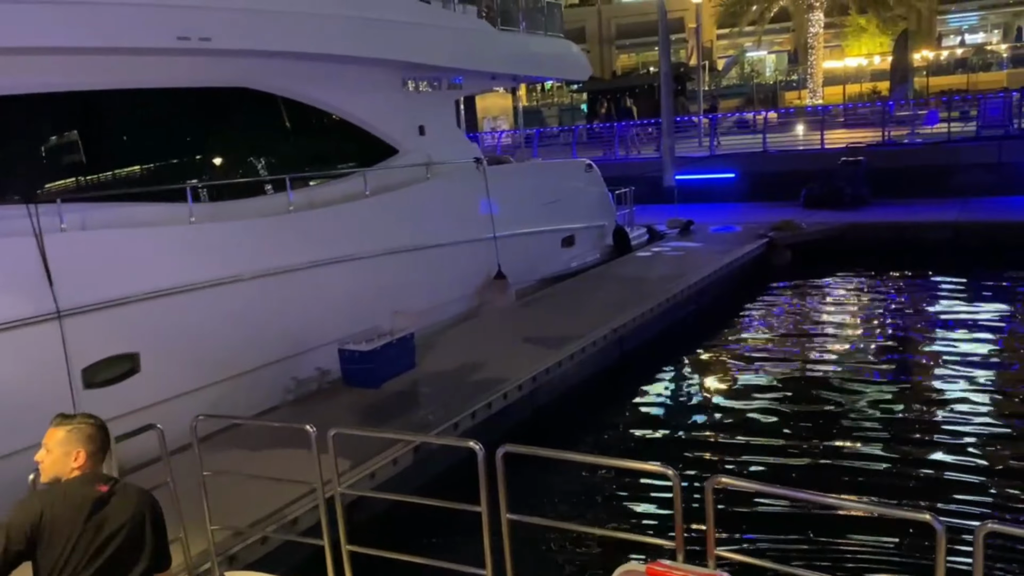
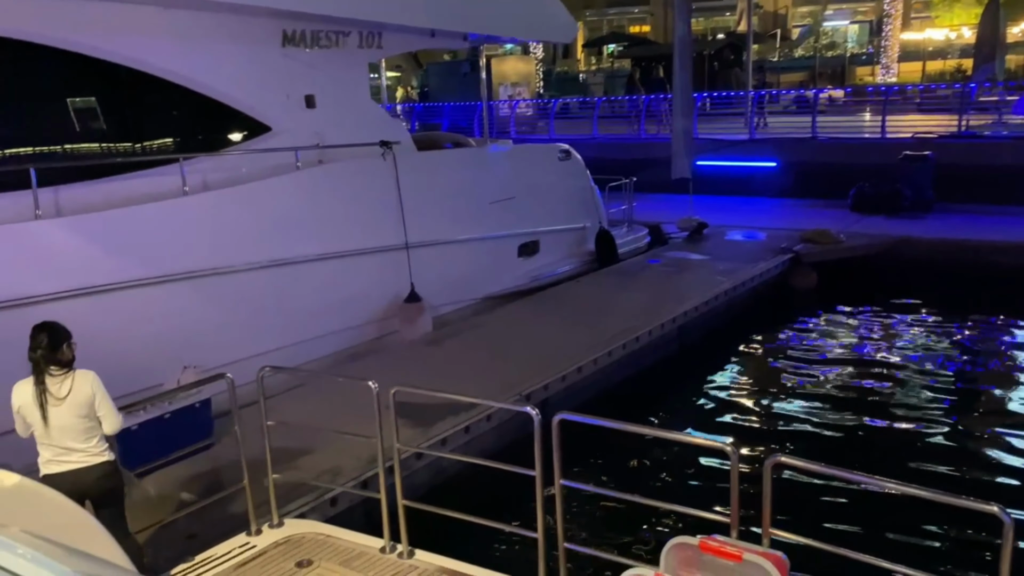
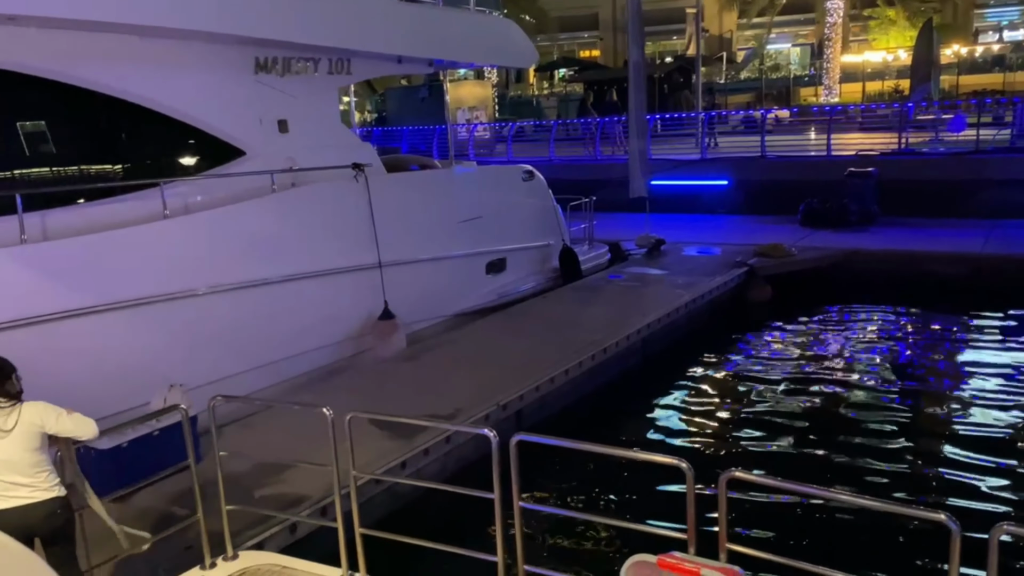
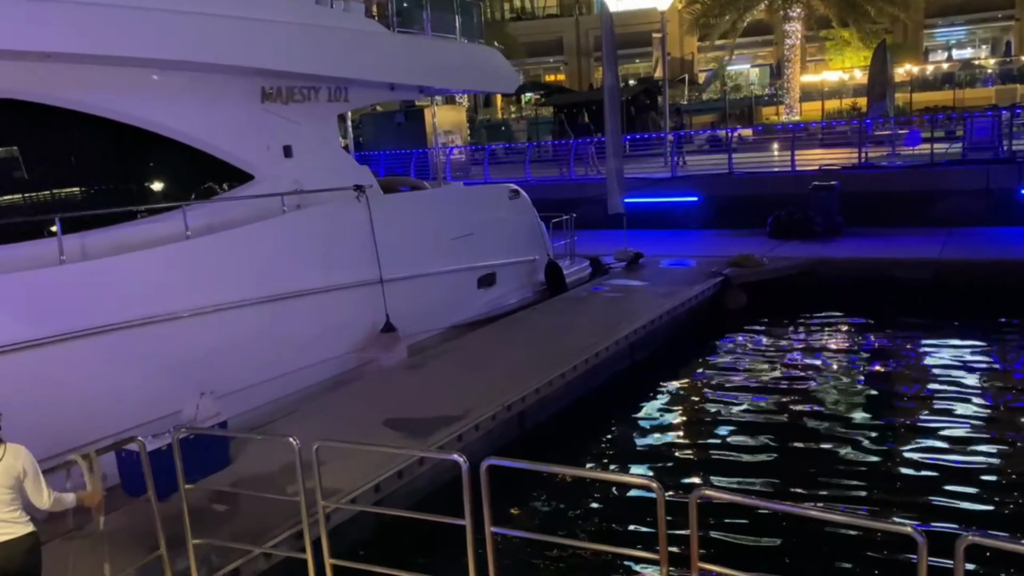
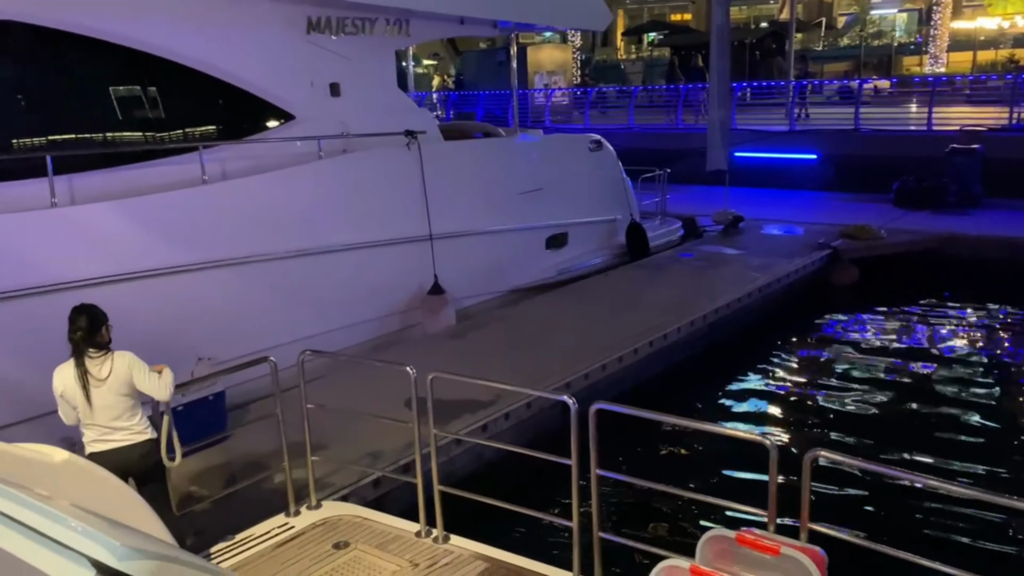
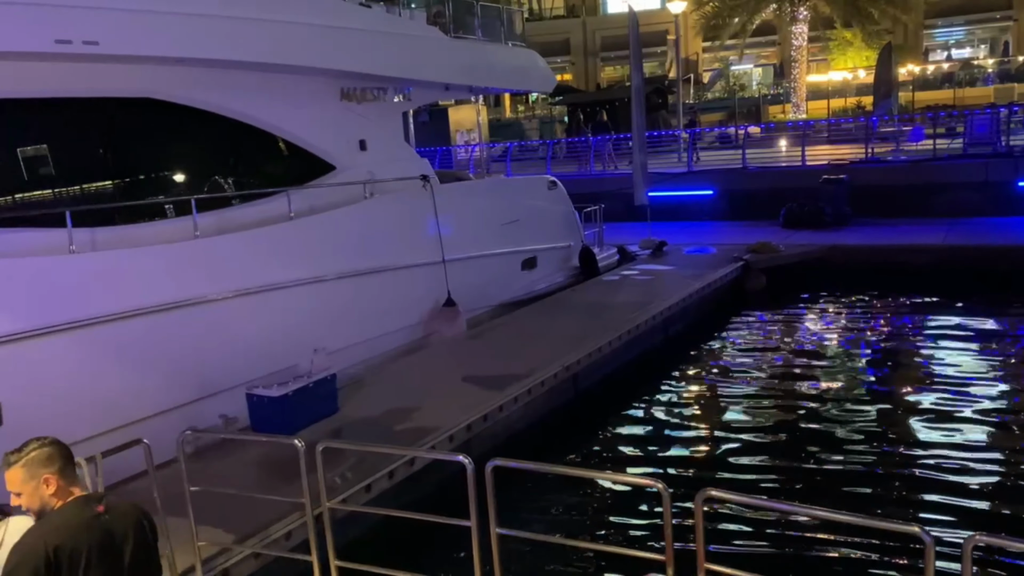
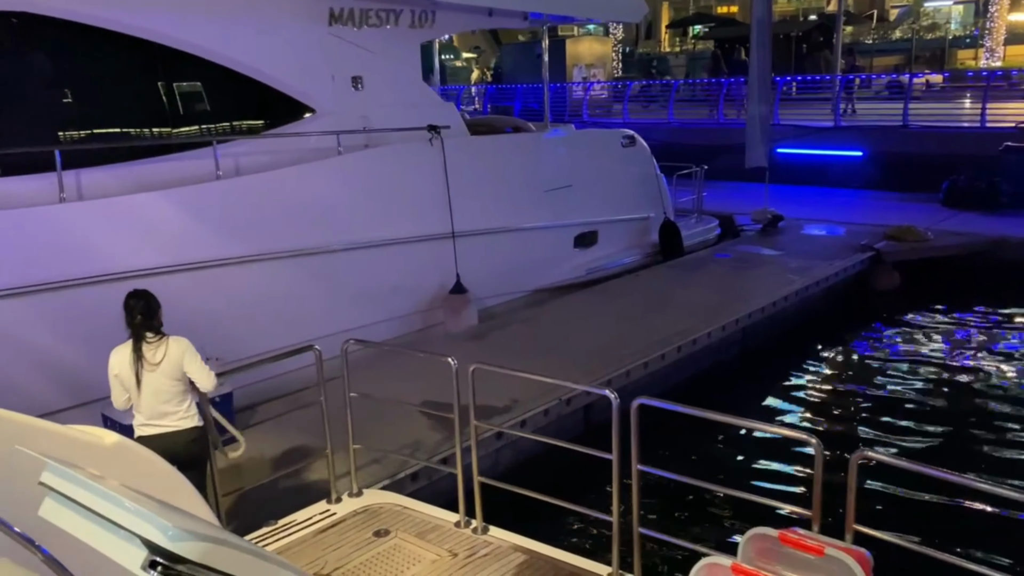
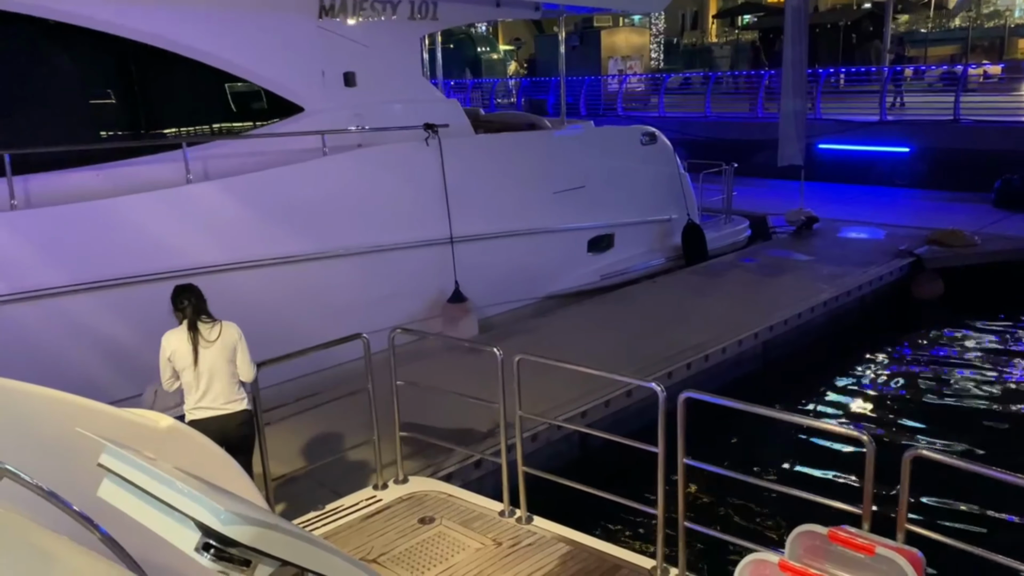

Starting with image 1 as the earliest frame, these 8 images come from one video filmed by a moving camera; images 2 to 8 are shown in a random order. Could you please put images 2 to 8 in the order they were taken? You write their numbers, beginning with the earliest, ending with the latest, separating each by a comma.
6, 4, 3, 2, 5, 7, 8
